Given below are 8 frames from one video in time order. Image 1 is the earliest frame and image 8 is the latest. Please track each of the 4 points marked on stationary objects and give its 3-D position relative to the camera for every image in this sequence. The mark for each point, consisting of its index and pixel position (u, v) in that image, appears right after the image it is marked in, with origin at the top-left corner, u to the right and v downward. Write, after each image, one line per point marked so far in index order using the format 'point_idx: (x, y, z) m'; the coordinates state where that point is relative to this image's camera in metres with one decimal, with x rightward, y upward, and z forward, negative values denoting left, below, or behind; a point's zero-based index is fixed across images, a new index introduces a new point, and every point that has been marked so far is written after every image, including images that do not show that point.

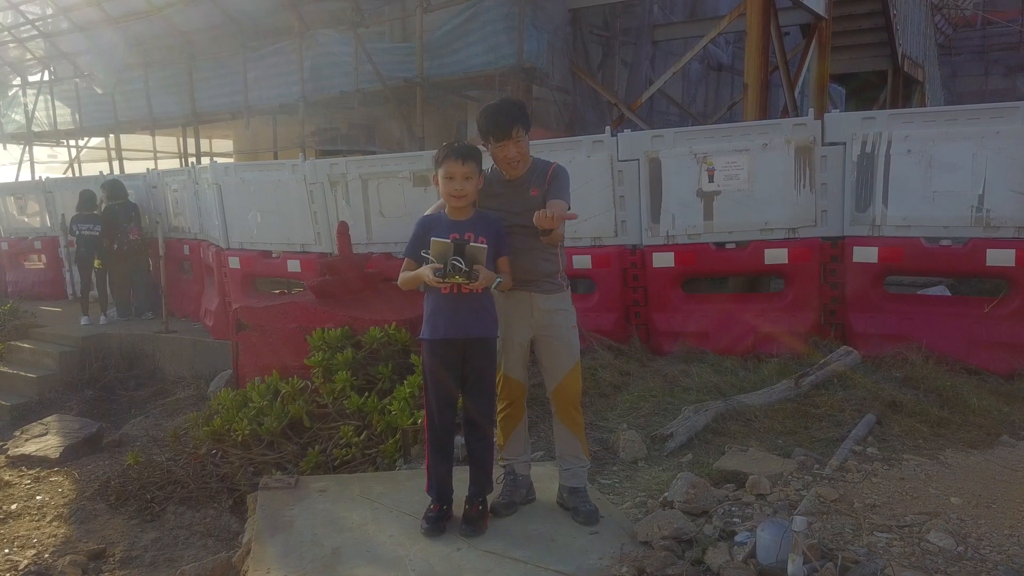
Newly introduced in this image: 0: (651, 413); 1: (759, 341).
0: (+0.6, -0.6, +4.7) m
1: (+1.4, -0.3, +5.8) m
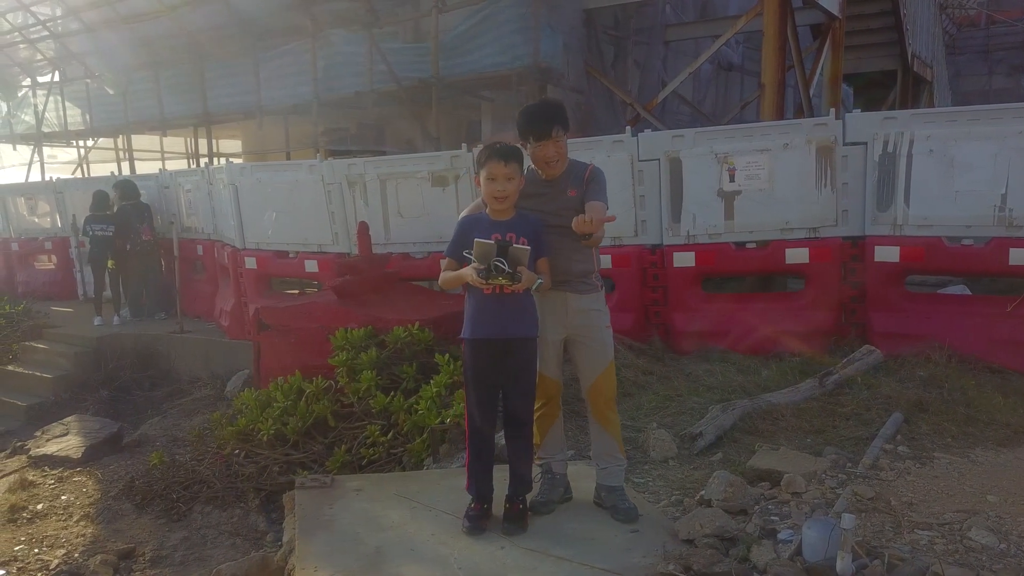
0: (+0.8, -0.6, +4.7) m
1: (+1.5, -0.3, +5.8) m
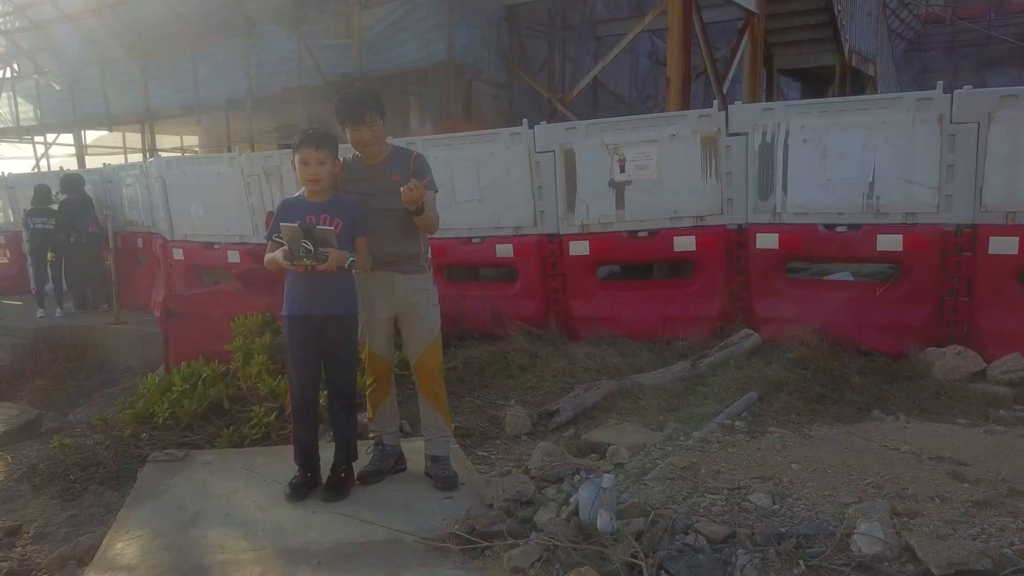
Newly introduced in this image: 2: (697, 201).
0: (+0.2, -0.5, +4.9) m
1: (+0.9, -0.2, +6.0) m
2: (+1.1, +0.5, +5.8) m
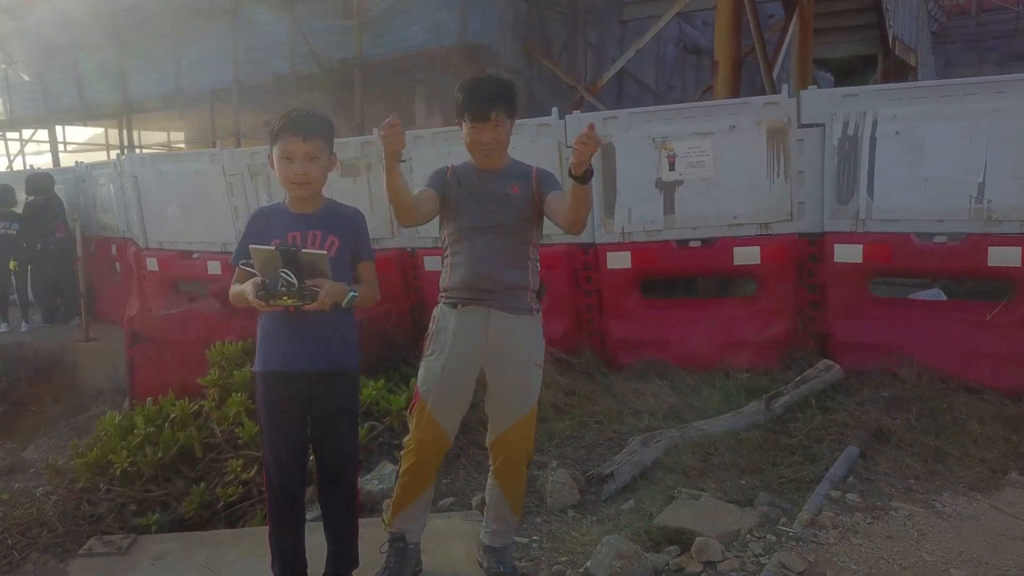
0: (+0.3, -0.6, +4.0) m
1: (+1.1, -0.3, +5.1) m
2: (+1.2, +0.4, +4.9) m
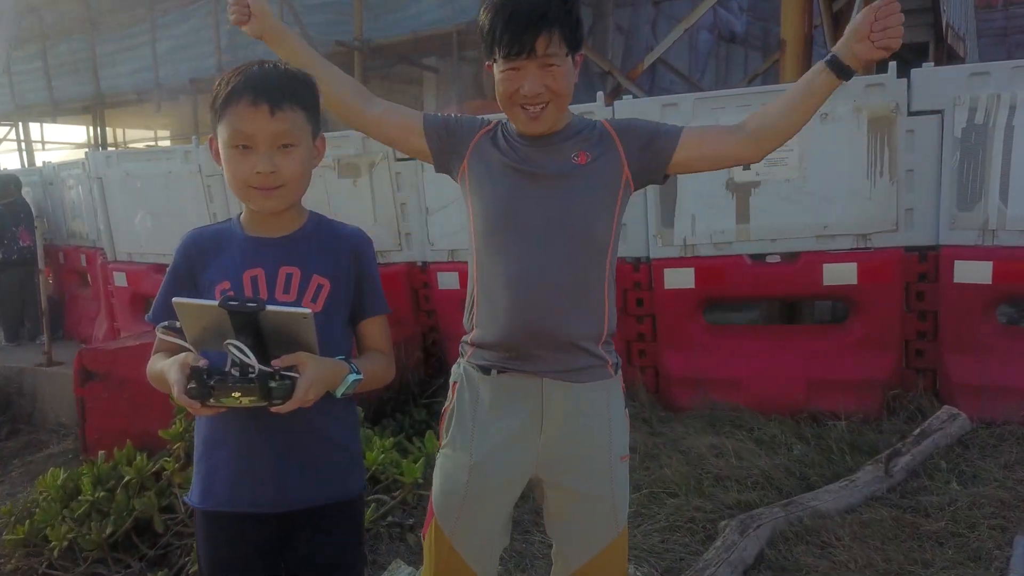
0: (+0.5, -0.7, +3.0) m
1: (+1.2, -0.4, +4.1) m
2: (+1.4, +0.3, +3.9) m
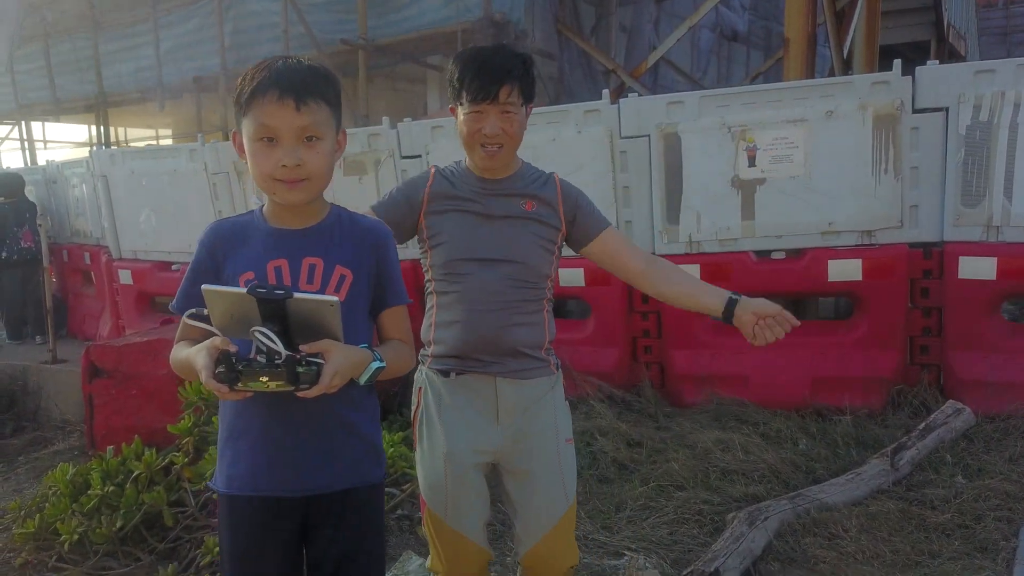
0: (+0.5, -0.7, +3.0) m
1: (+1.2, -0.4, +4.1) m
2: (+1.4, +0.3, +4.0) m
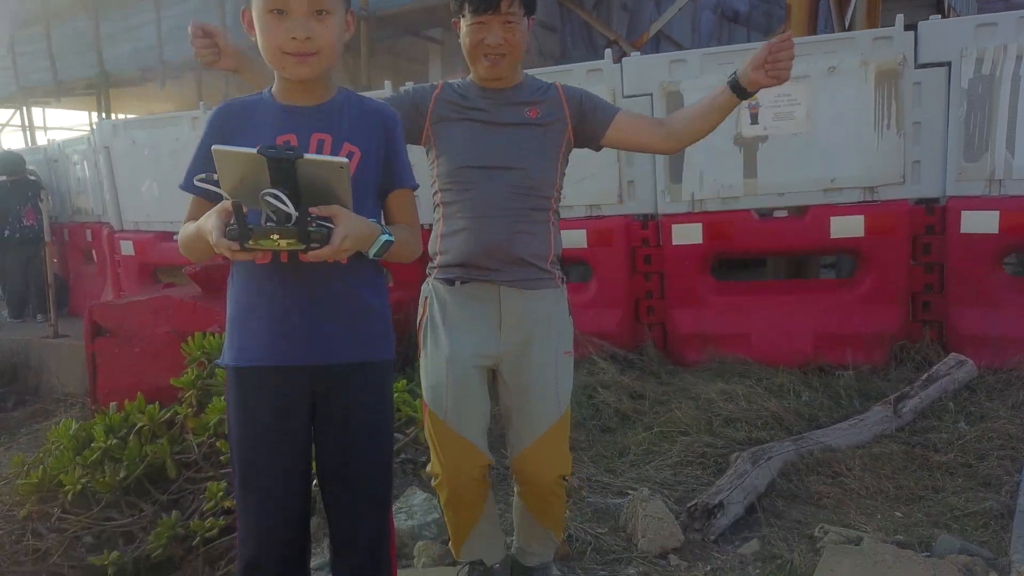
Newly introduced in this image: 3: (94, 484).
0: (+0.5, -0.5, +3.0) m
1: (+1.3, -0.2, +4.2) m
2: (+1.4, +0.5, +4.0) m
3: (-1.4, -0.7, +3.5) m
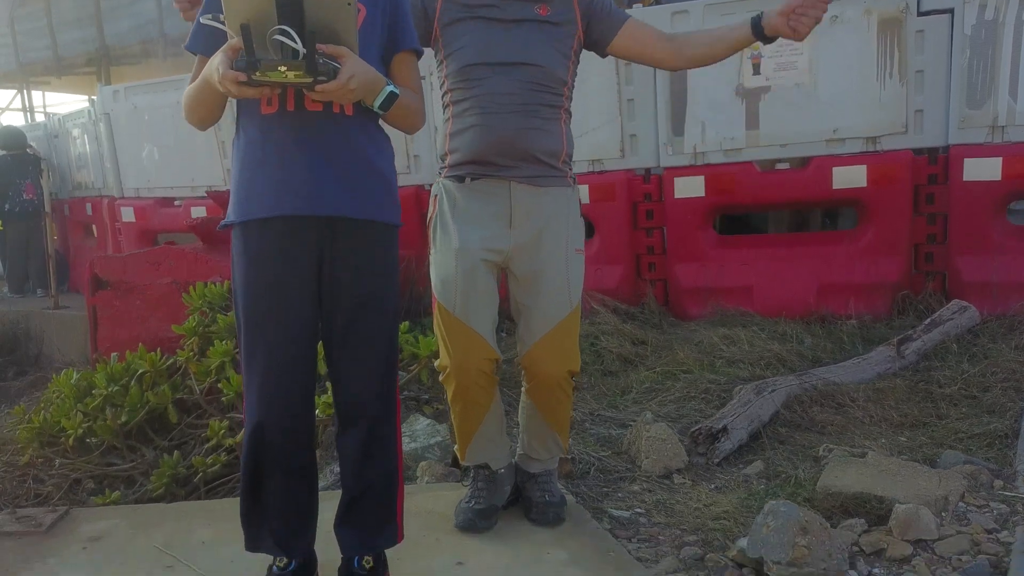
0: (+0.5, -0.3, +3.0) m
1: (+1.3, 0.0, +4.1) m
2: (+1.4, +0.7, +4.0) m
3: (-1.4, -0.5, +3.5) m
